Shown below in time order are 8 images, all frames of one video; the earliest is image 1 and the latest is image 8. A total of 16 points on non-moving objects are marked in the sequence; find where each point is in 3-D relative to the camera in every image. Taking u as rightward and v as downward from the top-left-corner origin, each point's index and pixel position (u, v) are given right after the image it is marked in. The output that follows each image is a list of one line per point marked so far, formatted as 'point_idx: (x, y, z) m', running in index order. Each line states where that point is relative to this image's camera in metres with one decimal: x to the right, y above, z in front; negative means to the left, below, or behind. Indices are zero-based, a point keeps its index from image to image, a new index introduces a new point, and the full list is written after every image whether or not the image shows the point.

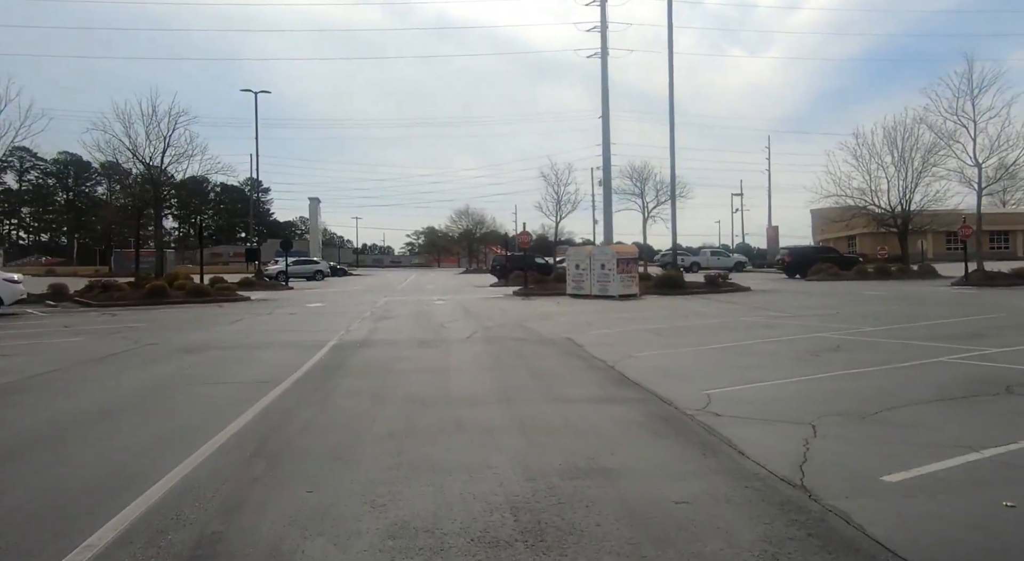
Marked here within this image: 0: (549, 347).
0: (+0.7, -1.3, +13.2) m
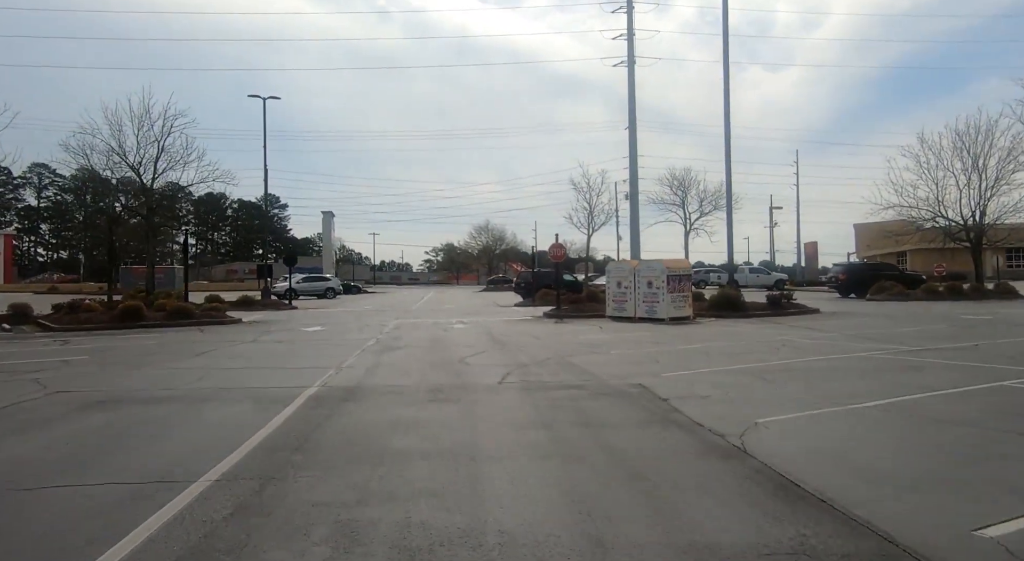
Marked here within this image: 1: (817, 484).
0: (+1.5, -1.7, +9.1) m
1: (+2.5, -1.7, +5.4) m
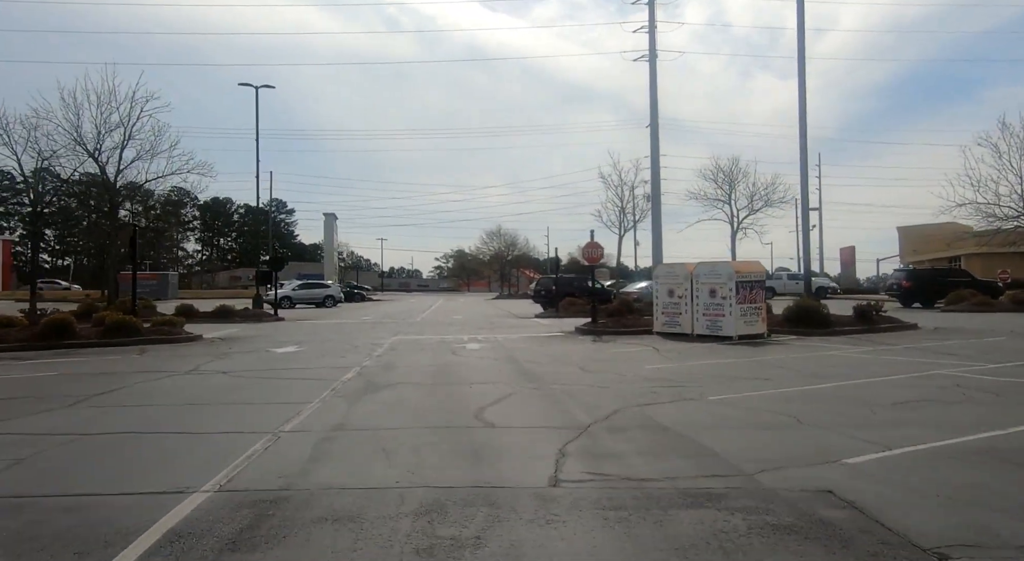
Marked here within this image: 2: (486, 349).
0: (+2.0, -1.7, +4.1) m
1: (+3.0, -1.7, +0.4) m
2: (-0.7, -1.9, +17.6) m
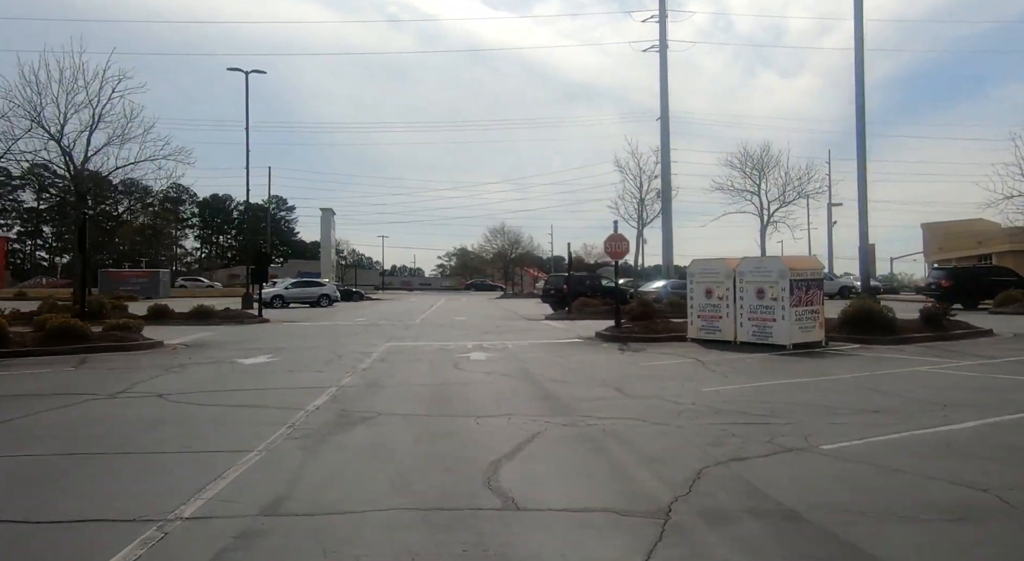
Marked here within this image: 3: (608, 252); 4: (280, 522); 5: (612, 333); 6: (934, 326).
0: (+2.3, -1.7, +1.2) m
1: (+3.3, -1.7, -2.5) m
2: (-0.4, -1.8, +14.7) m
3: (+2.8, +0.8, +19.0) m
4: (-1.7, -1.7, +4.5) m
5: (+2.9, -1.5, +18.6) m
6: (+11.8, -1.3, +18.0) m
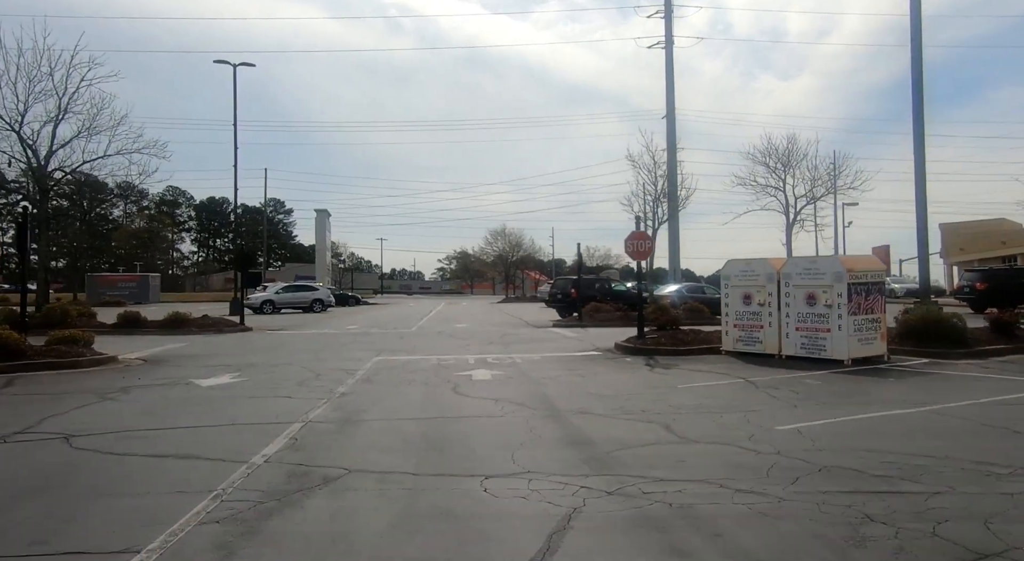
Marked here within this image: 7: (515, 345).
0: (+2.5, -1.7, -1.2) m
1: (+3.5, -1.7, -4.9) m
2: (-0.2, -1.9, +12.3) m
3: (+3.0, +0.7, +16.7) m
4: (-1.5, -1.8, +2.1) m
5: (+3.1, -1.6, +16.3) m
6: (+12.0, -1.4, +15.6) m
7: (+0.1, -1.9, +19.2) m
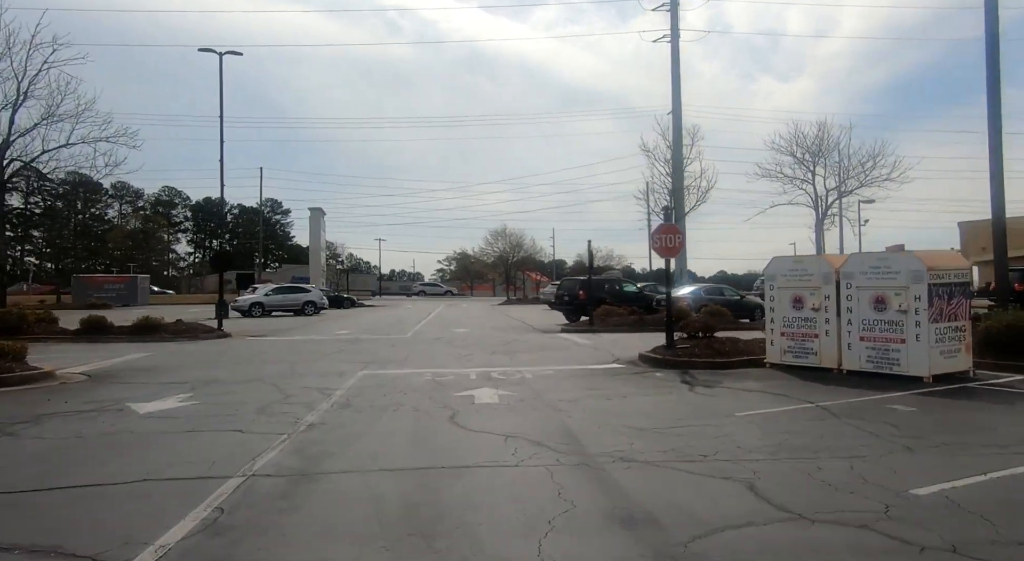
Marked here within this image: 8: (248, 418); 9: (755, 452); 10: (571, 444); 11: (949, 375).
0: (+2.6, -1.7, -3.5) m
1: (+3.6, -1.7, -7.2) m
2: (0.0, -1.9, +10.0) m
3: (+3.2, +0.7, +14.4) m
4: (-1.3, -1.8, -0.2) m
5: (+3.3, -1.6, +13.9) m
6: (+12.2, -1.4, +13.3) m
7: (+0.3, -1.9, +16.8) m
8: (-3.7, -1.9, +9.1) m
9: (+2.6, -1.8, +6.8) m
10: (+0.7, -1.8, +7.2) m
11: (+7.7, -1.7, +11.4) m
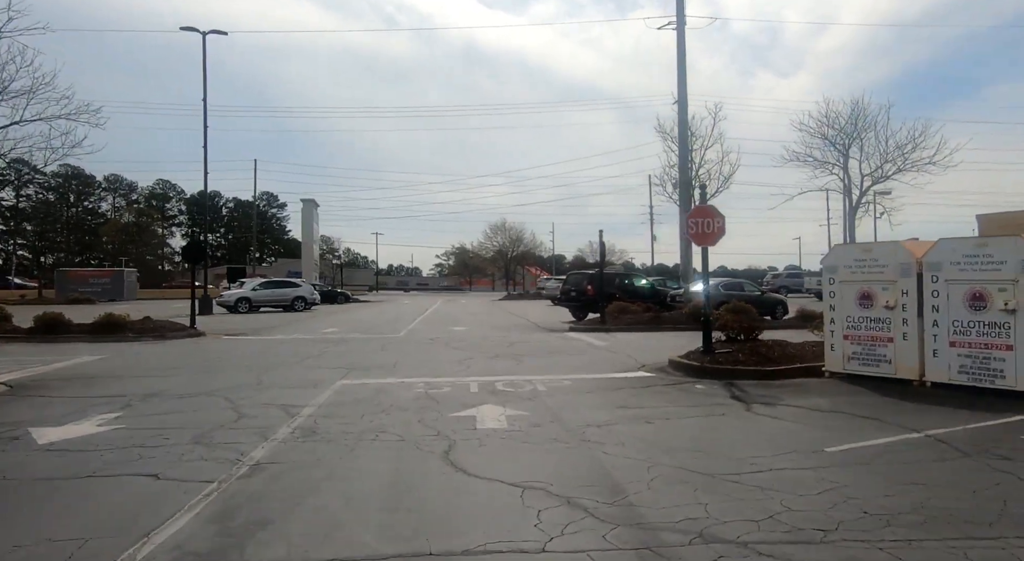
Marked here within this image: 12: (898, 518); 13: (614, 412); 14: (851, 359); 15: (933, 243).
0: (+2.8, -1.7, -5.7) m
1: (+3.8, -1.7, -9.5) m
2: (+0.1, -1.8, +7.8) m
3: (+3.4, +0.9, +12.1) m
4: (-1.1, -1.7, -2.5) m
5: (+3.4, -1.5, +11.7) m
6: (+12.4, -1.2, +11.1) m
7: (+0.4, -1.8, +14.6) m
8: (-3.6, -1.8, +6.8) m
9: (+2.7, -1.7, +4.6) m
10: (+0.8, -1.7, +5.0) m
11: (+7.9, -1.6, +9.1) m
12: (+2.8, -1.7, +4.6) m
13: (+1.4, -1.8, +8.7) m
14: (+5.7, -1.3, +10.8) m
15: (+6.6, +0.6, +10.2) m
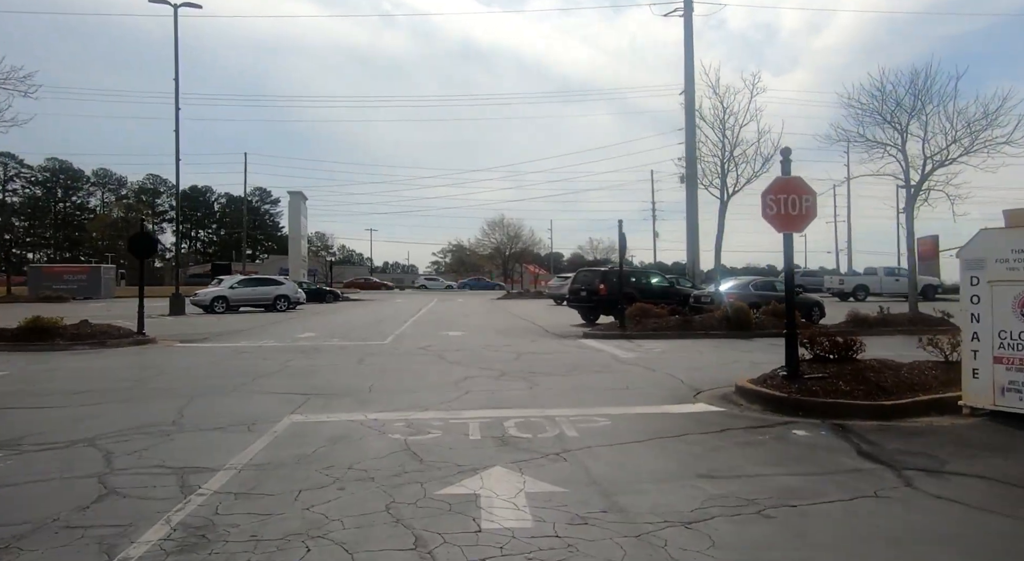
0: (+3.1, -1.7, -8.9) m
1: (+4.1, -1.7, -12.7) m
2: (+0.4, -1.8, +4.6) m
3: (+3.6, +0.9, +8.9) m
4: (-0.9, -1.8, -5.7) m
5: (+3.6, -1.5, +8.5) m
6: (+12.5, -1.3, +7.9) m
7: (+0.6, -1.7, +11.4) m
8: (-3.3, -1.8, +3.6) m
9: (+3.0, -1.7, +1.4) m
10: (+1.0, -1.8, +1.8) m
11: (+8.1, -1.6, +6.0) m
12: (+3.0, -1.7, +1.4) m
13: (+1.6, -1.8, +5.5) m
14: (+5.9, -1.3, +7.6) m
15: (+6.8, +0.6, +7.0) m
